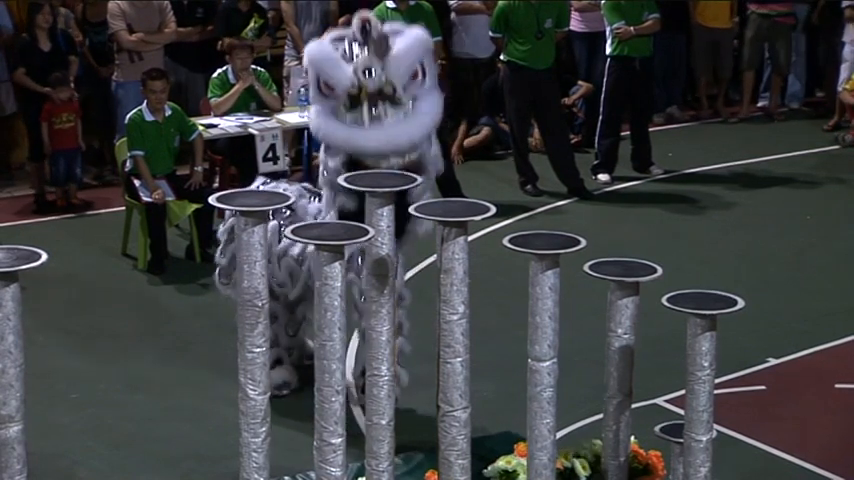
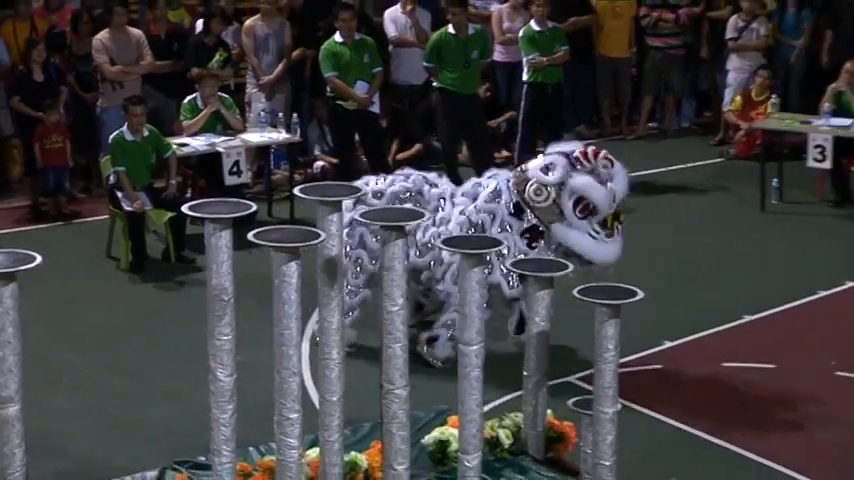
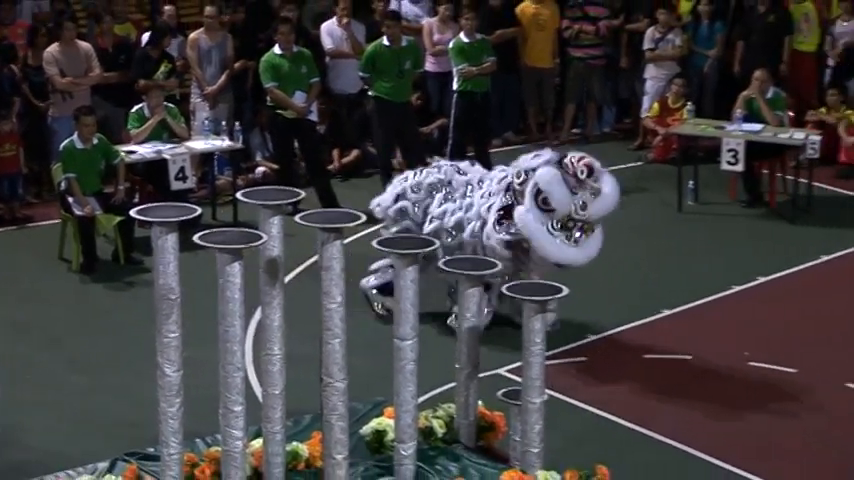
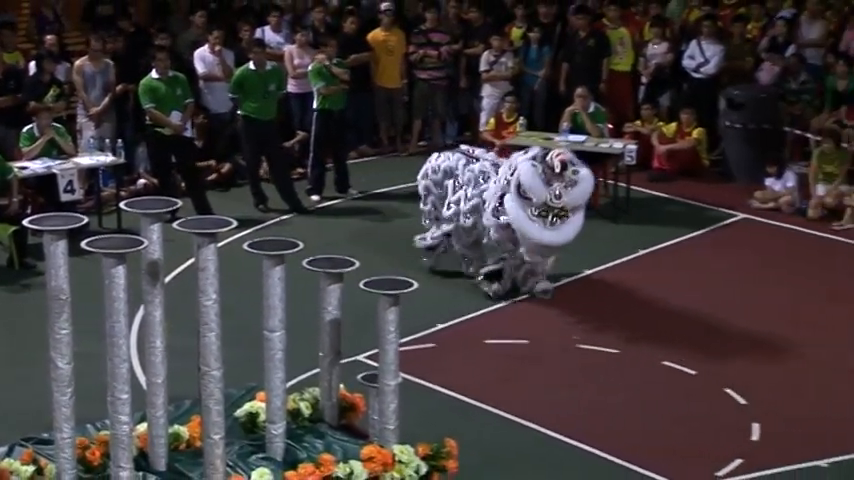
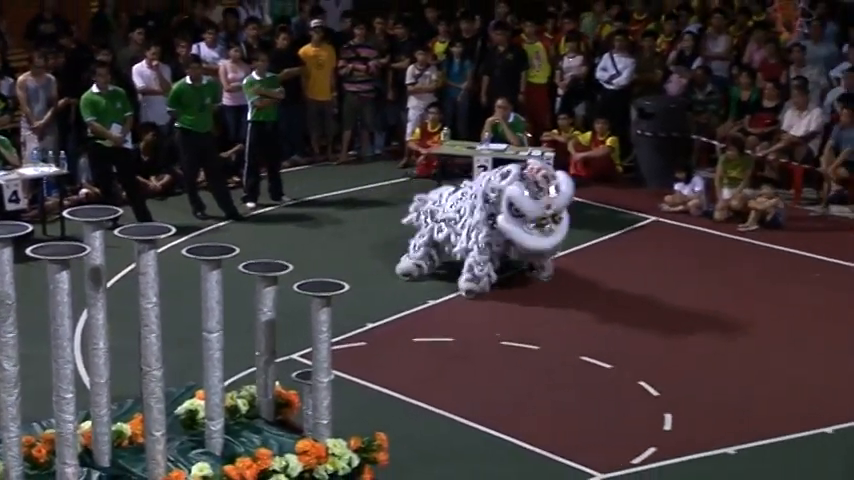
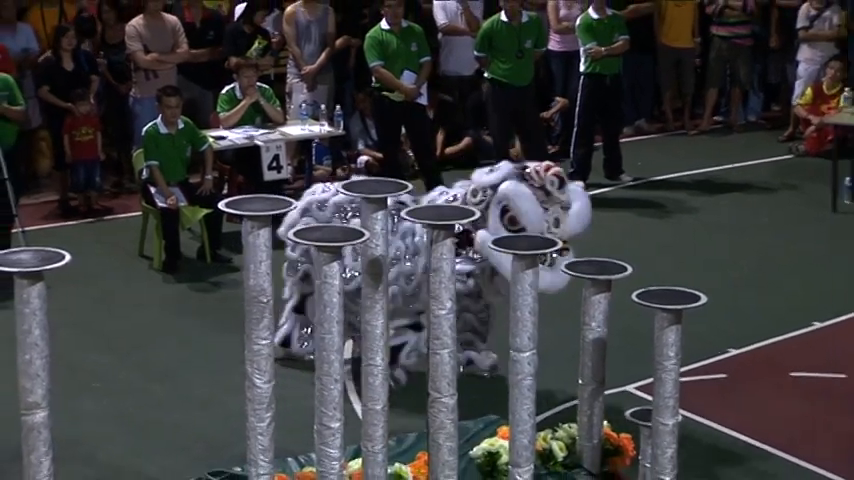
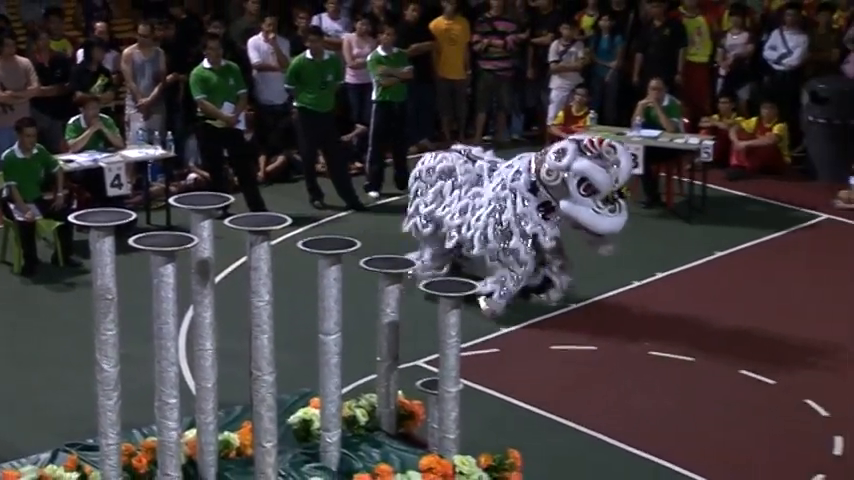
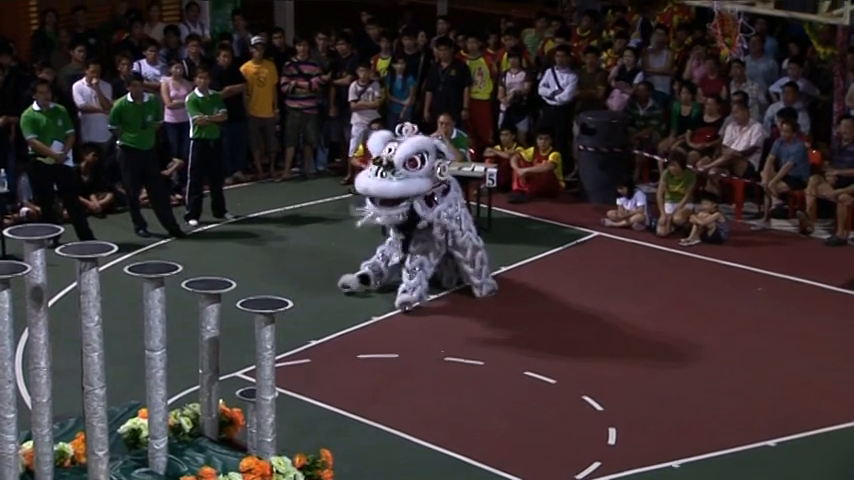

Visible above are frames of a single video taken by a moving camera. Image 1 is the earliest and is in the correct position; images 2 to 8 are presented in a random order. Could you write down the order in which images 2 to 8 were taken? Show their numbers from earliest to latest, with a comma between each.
6, 2, 3, 7, 4, 5, 8
